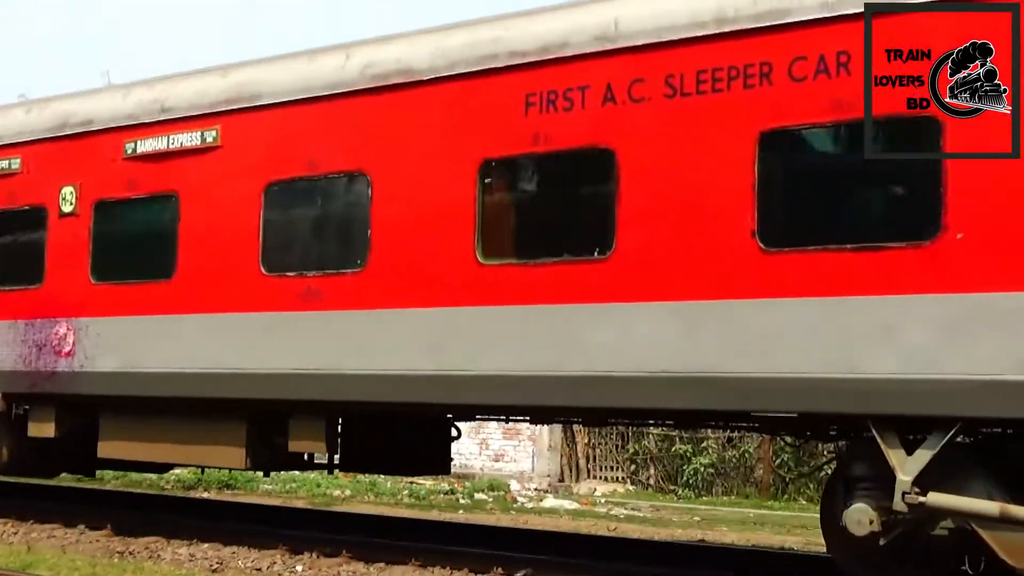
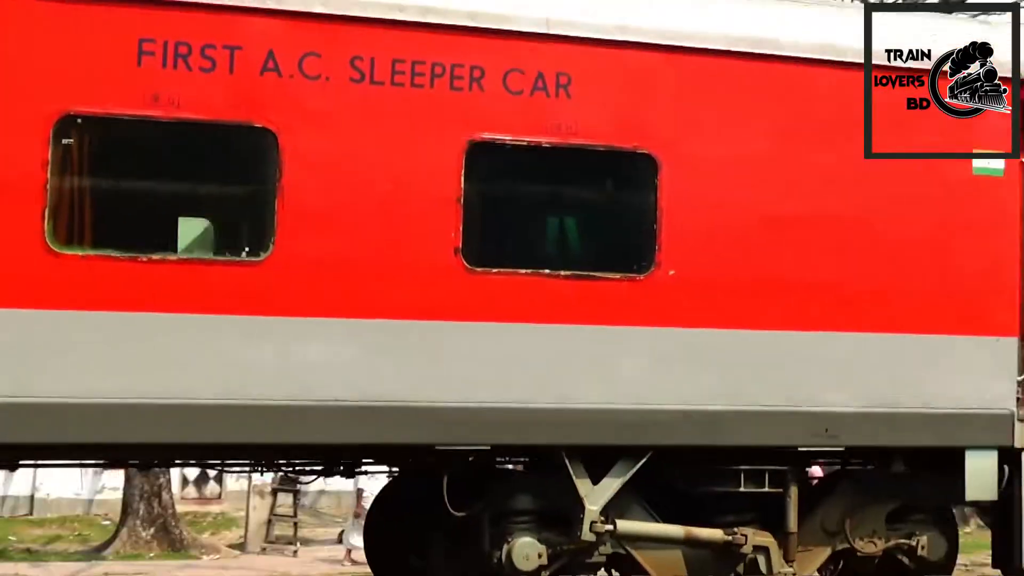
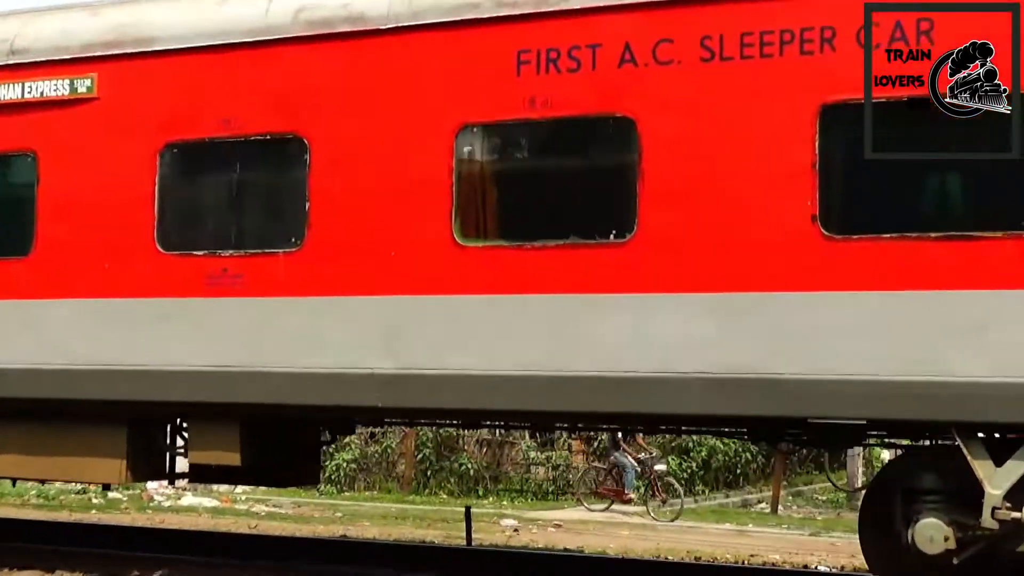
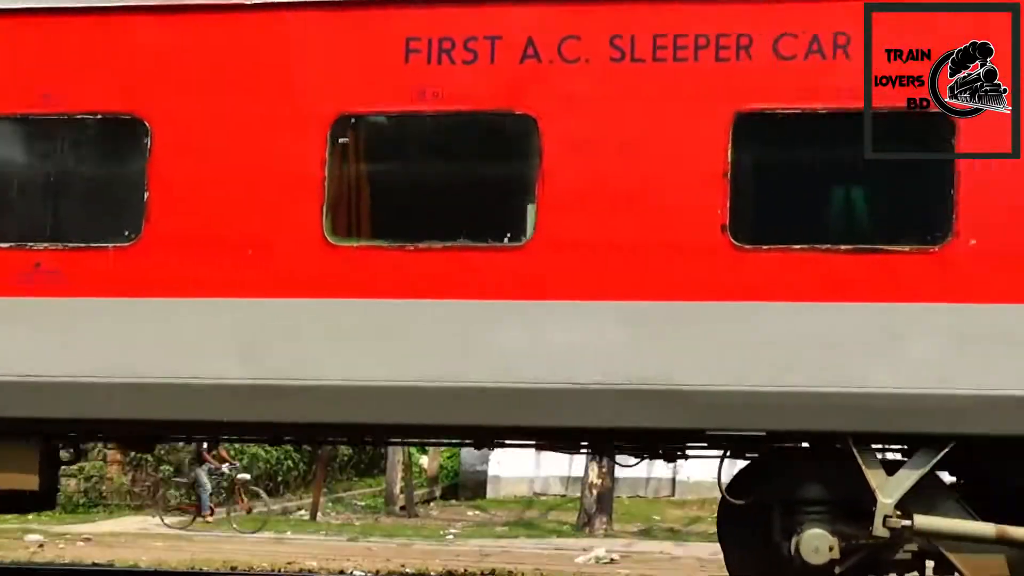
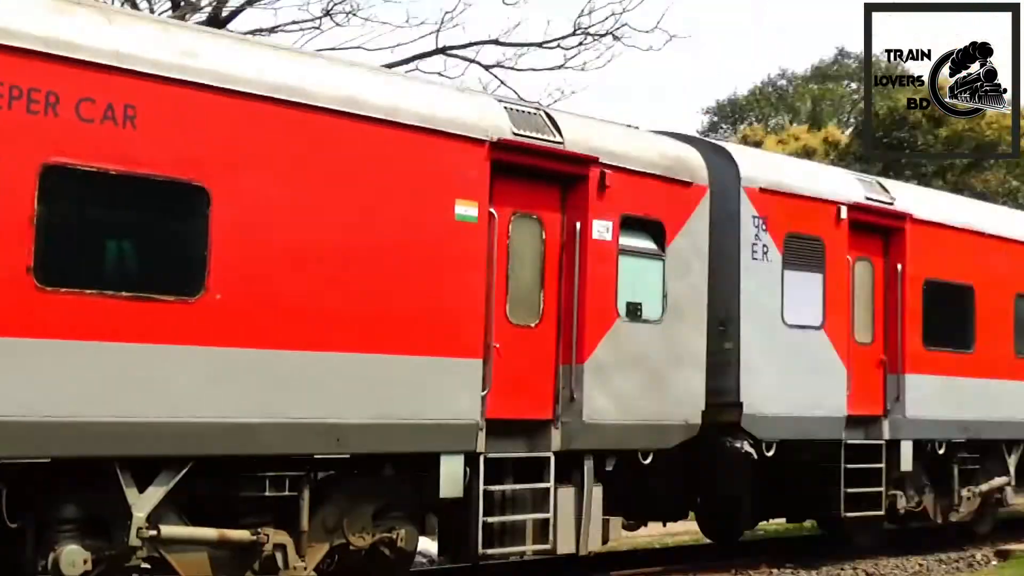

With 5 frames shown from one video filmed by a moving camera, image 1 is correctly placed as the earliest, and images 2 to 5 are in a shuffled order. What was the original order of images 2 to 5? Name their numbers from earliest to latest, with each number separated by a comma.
3, 4, 2, 5
